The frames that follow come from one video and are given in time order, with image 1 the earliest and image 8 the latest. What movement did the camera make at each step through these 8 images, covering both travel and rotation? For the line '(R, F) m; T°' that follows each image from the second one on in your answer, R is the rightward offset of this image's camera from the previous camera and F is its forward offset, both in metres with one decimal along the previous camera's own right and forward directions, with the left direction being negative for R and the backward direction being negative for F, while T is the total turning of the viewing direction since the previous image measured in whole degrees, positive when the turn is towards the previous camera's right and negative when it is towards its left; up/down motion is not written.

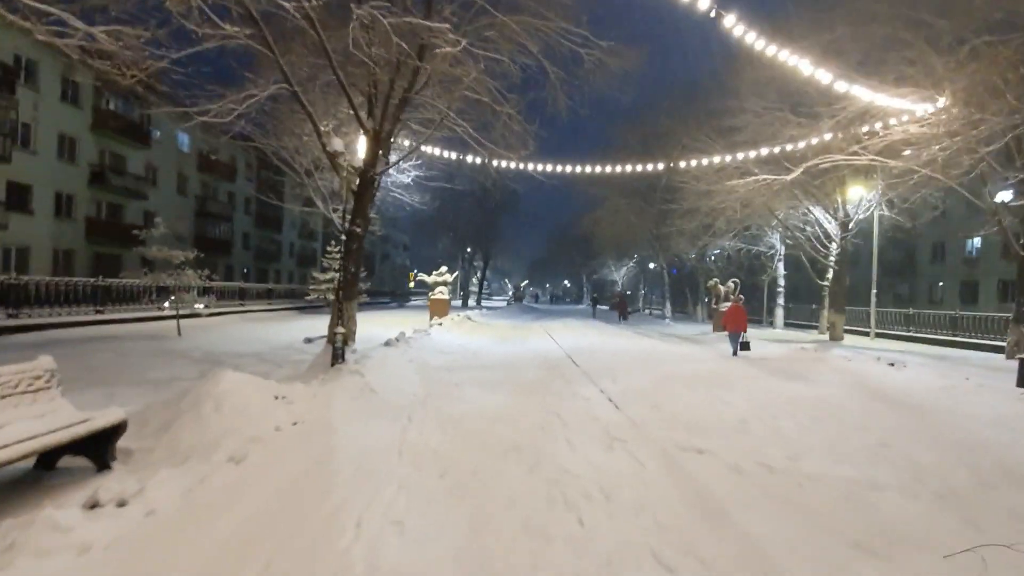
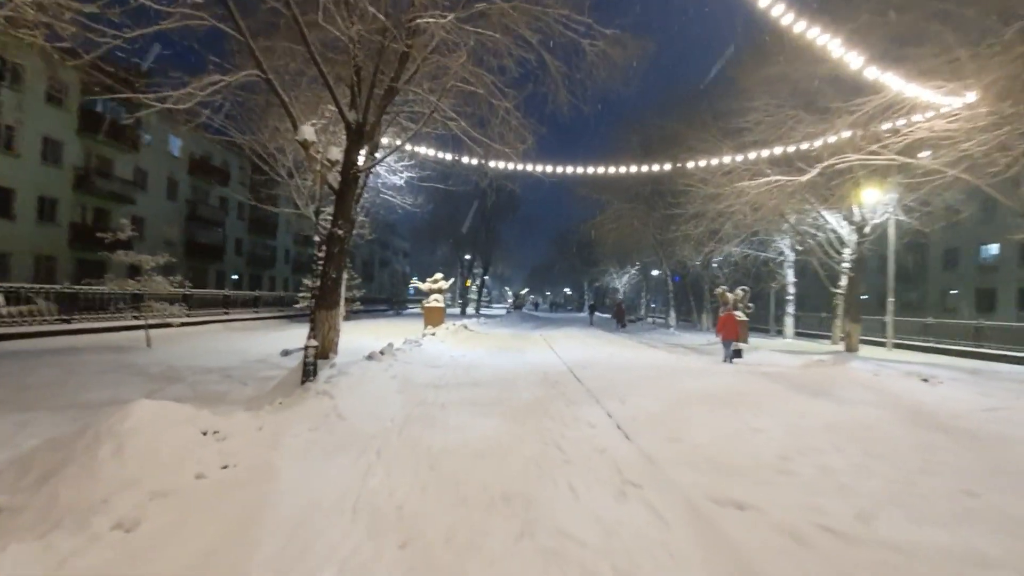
(+0.1, +1.3) m; 0°
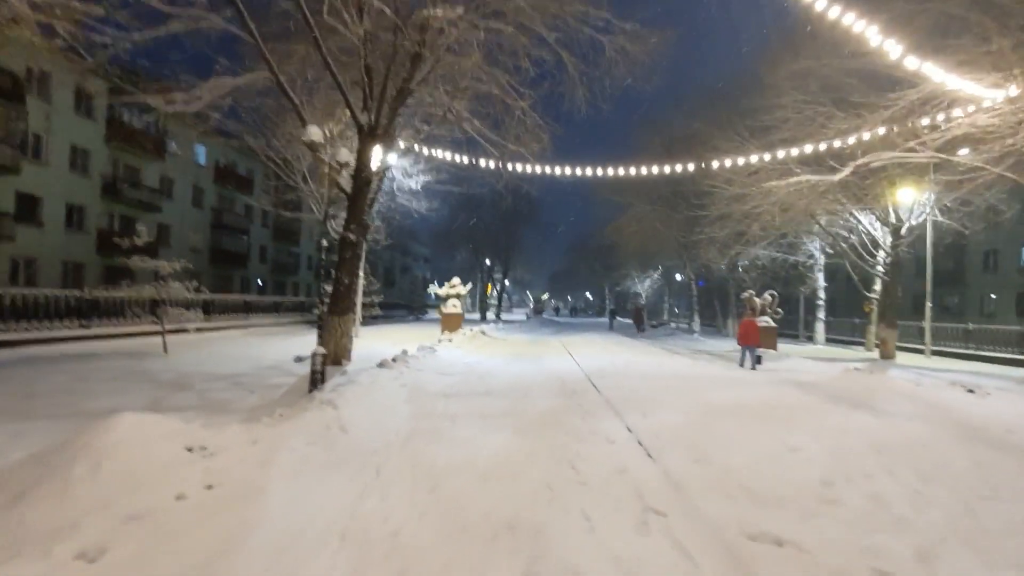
(+0.1, +0.5) m; -2°
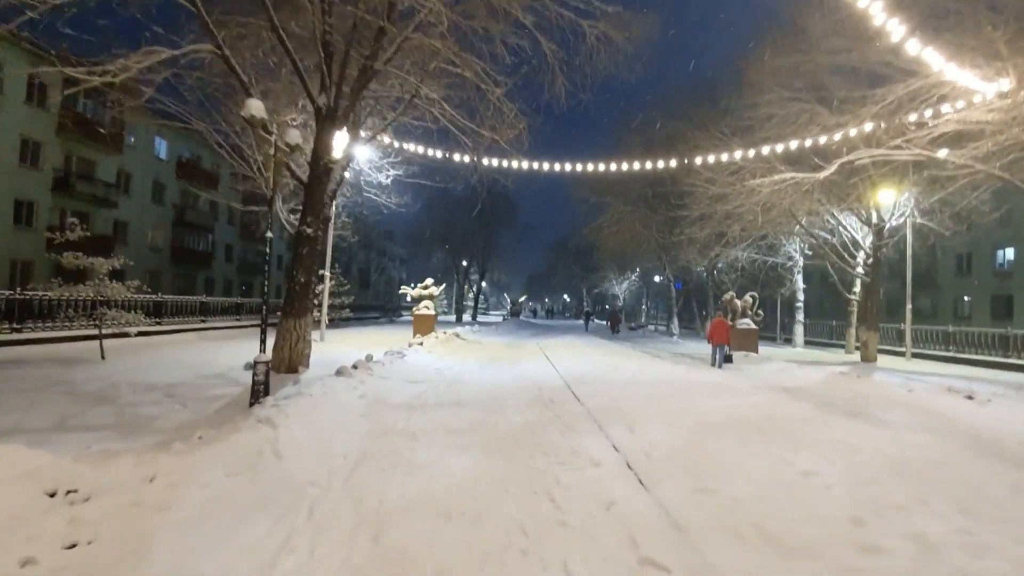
(+0.1, +1.0) m; +2°
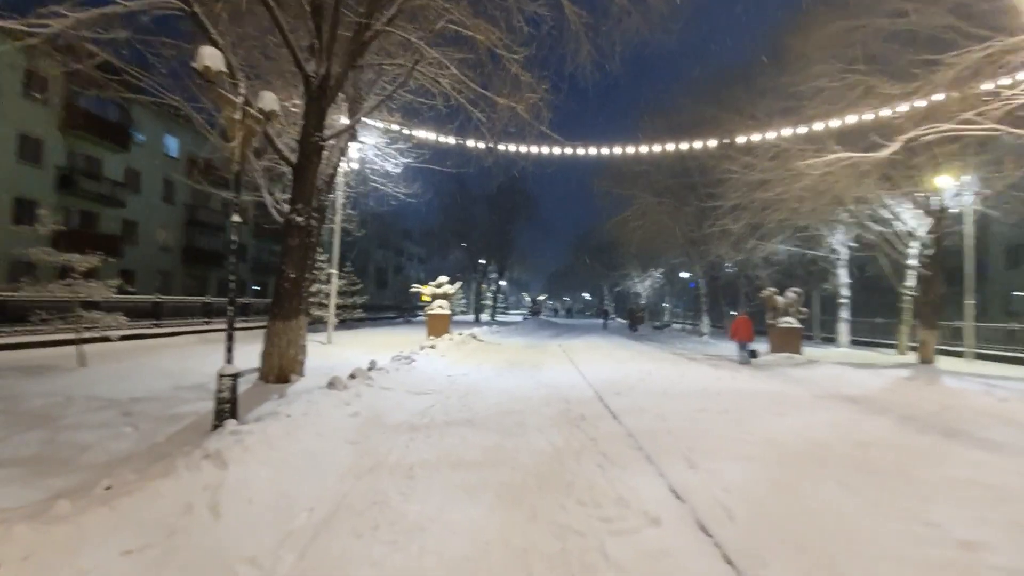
(-0.1, +1.7) m; -2°
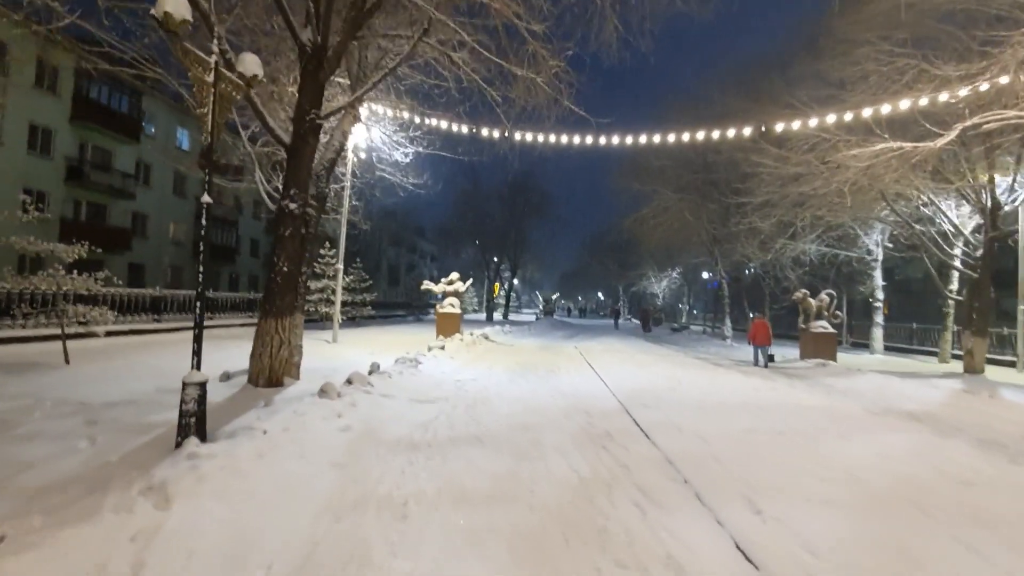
(-0.1, +1.1) m; -1°
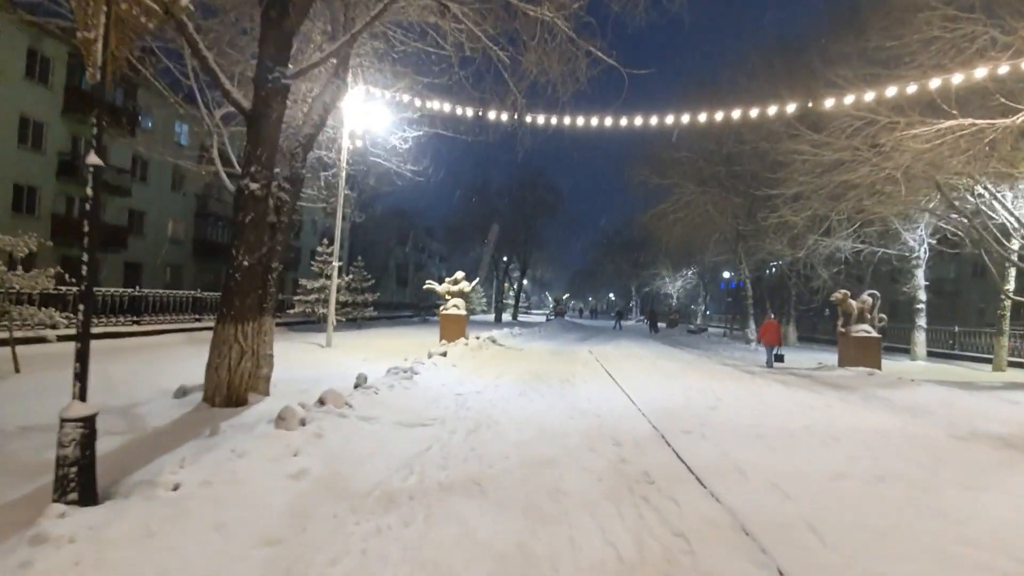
(0.0, +1.8) m; -1°
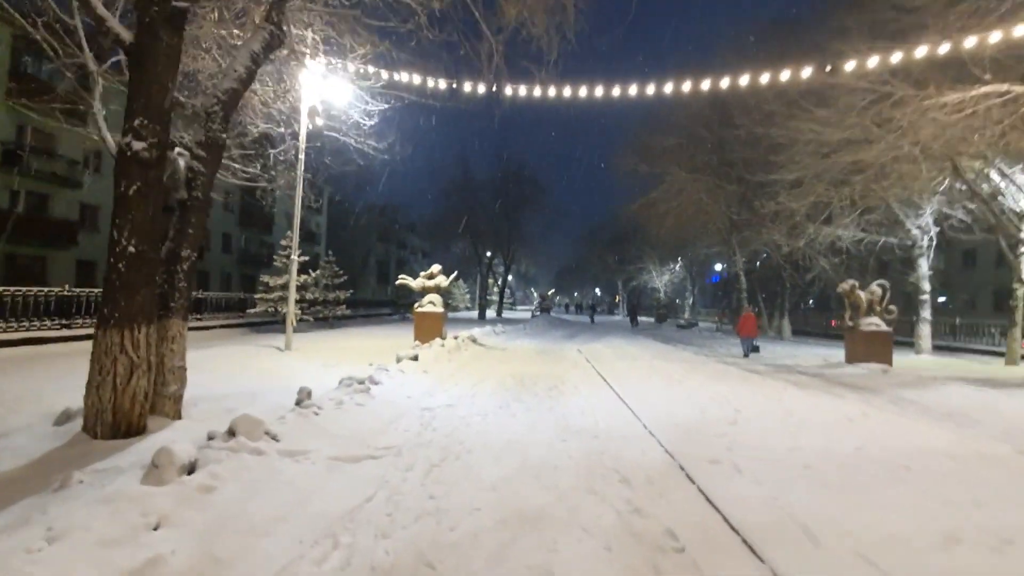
(+0.1, +1.8) m; +2°
